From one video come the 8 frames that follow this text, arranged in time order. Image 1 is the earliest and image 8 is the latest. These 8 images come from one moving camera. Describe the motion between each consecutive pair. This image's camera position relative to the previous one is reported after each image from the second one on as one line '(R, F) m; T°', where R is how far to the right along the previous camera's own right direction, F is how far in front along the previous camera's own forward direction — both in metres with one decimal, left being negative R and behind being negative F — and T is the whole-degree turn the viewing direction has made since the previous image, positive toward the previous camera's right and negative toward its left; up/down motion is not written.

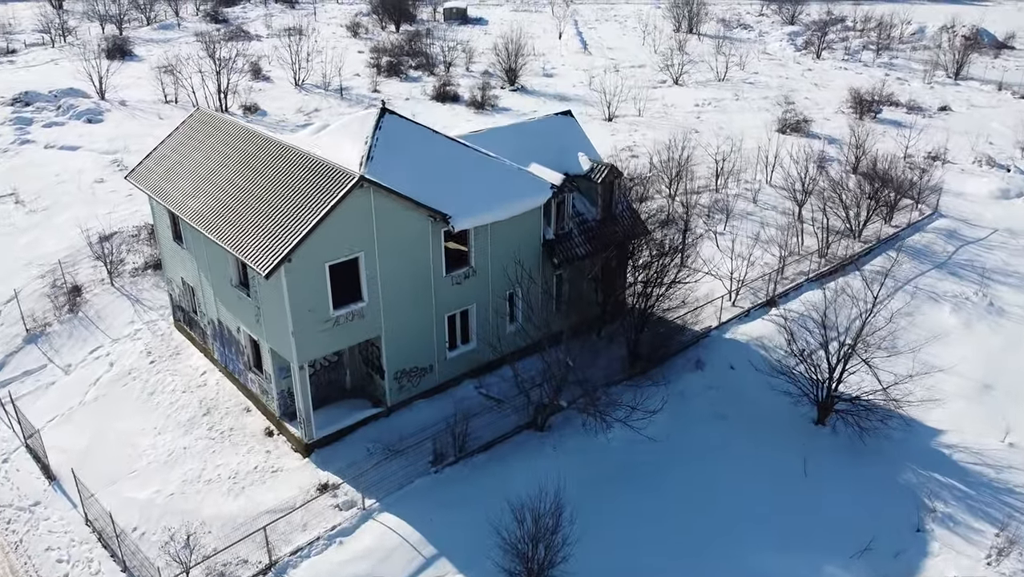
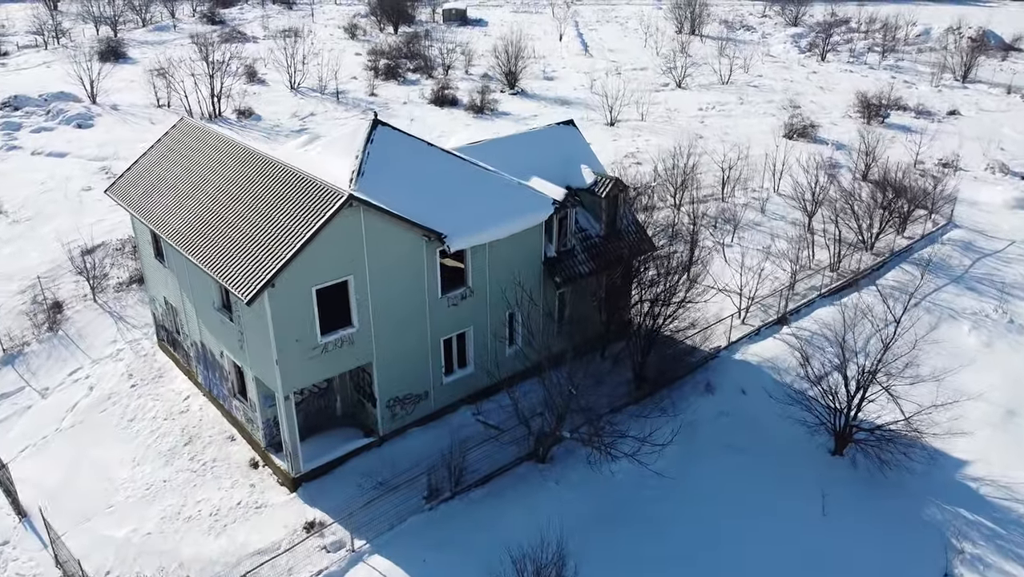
(0.0, +0.9) m; 0°
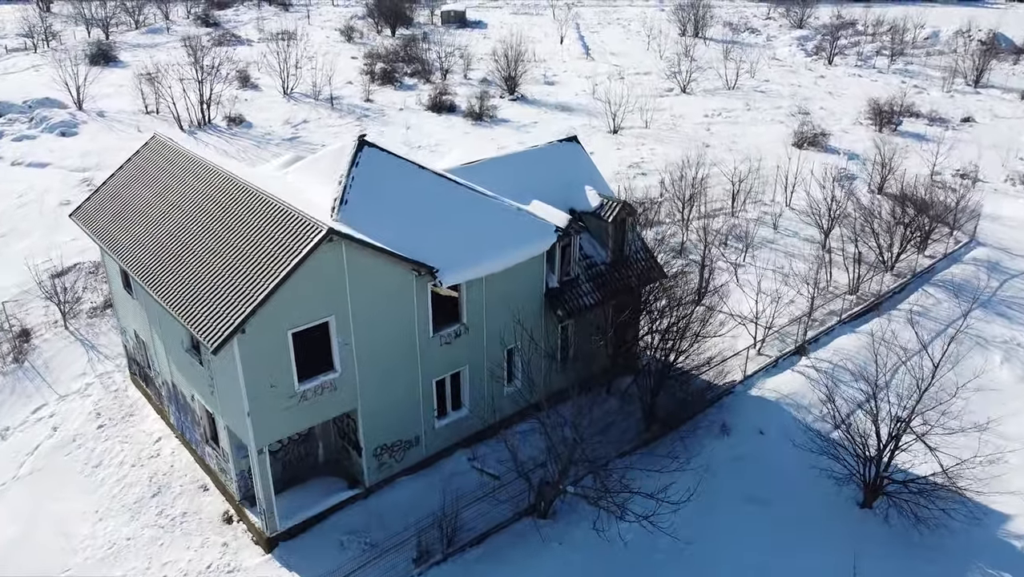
(0.0, +1.4) m; 0°
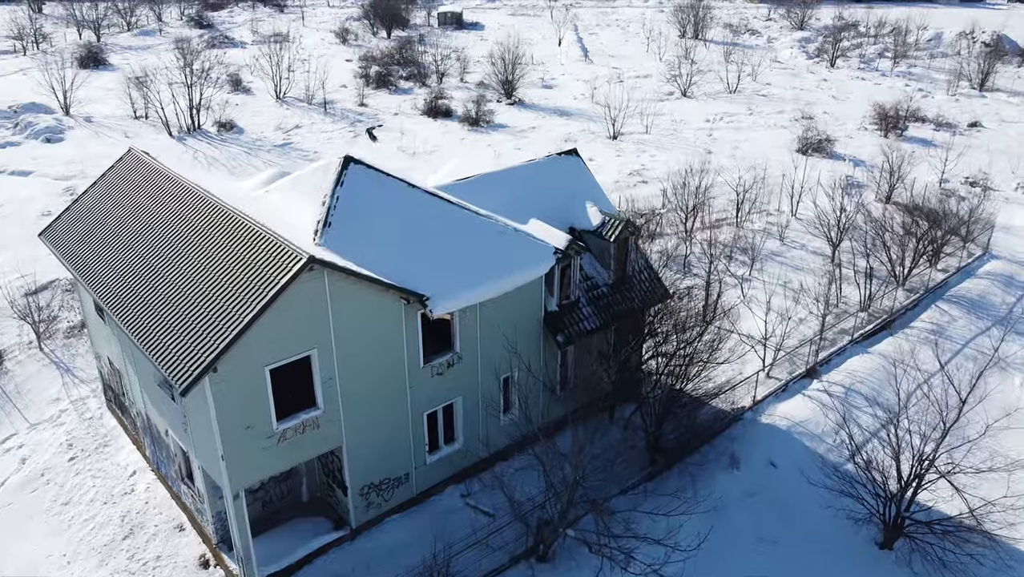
(0.0, +1.0) m; 0°
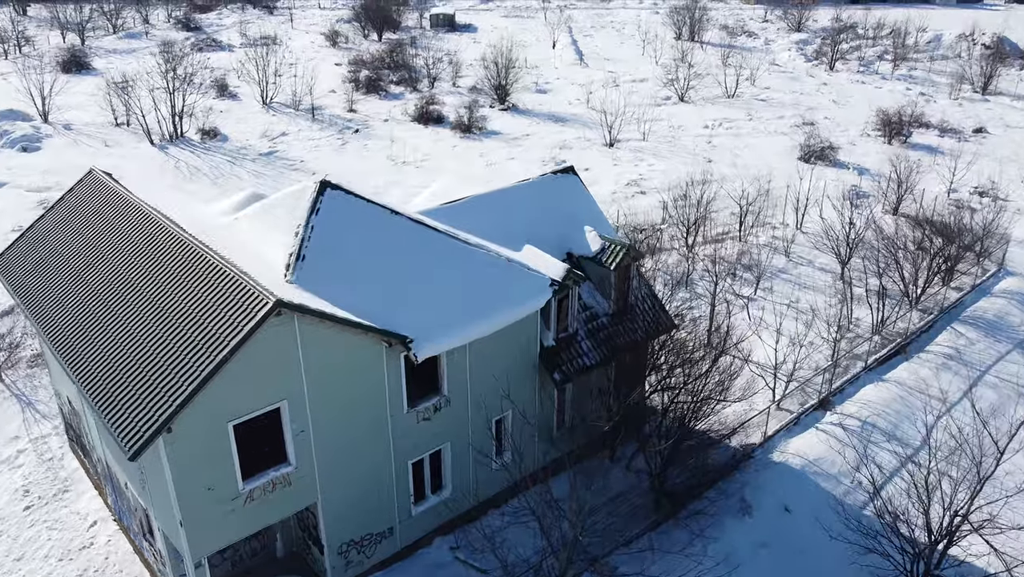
(0.0, +1.2) m; 0°
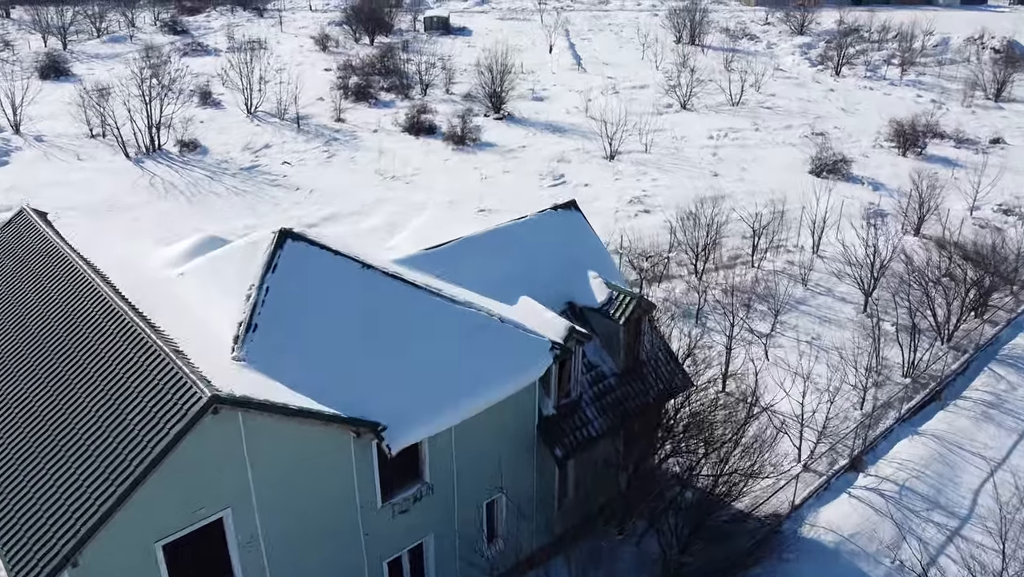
(0.0, +1.9) m; 0°
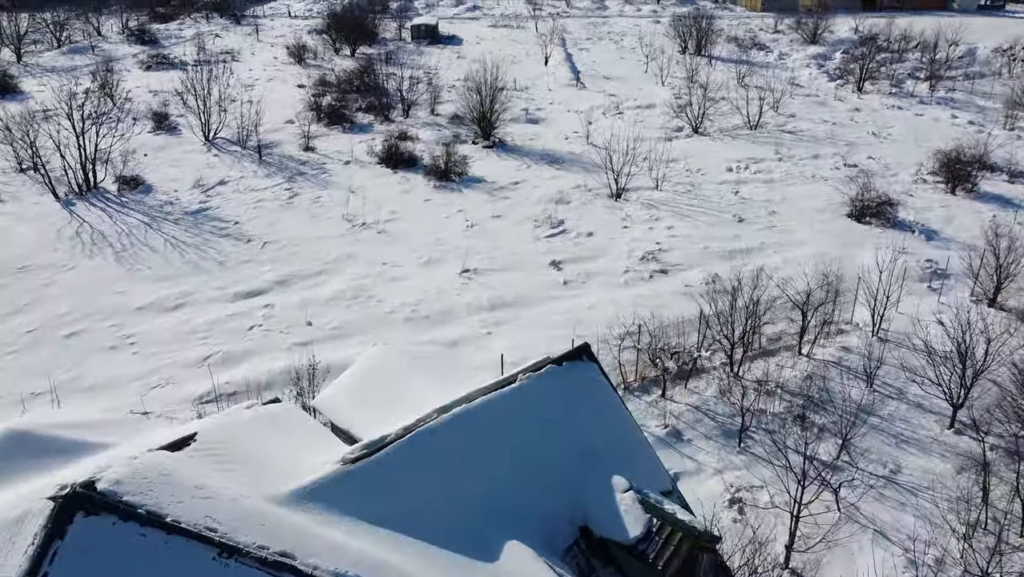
(+0.2, +4.9) m; 0°
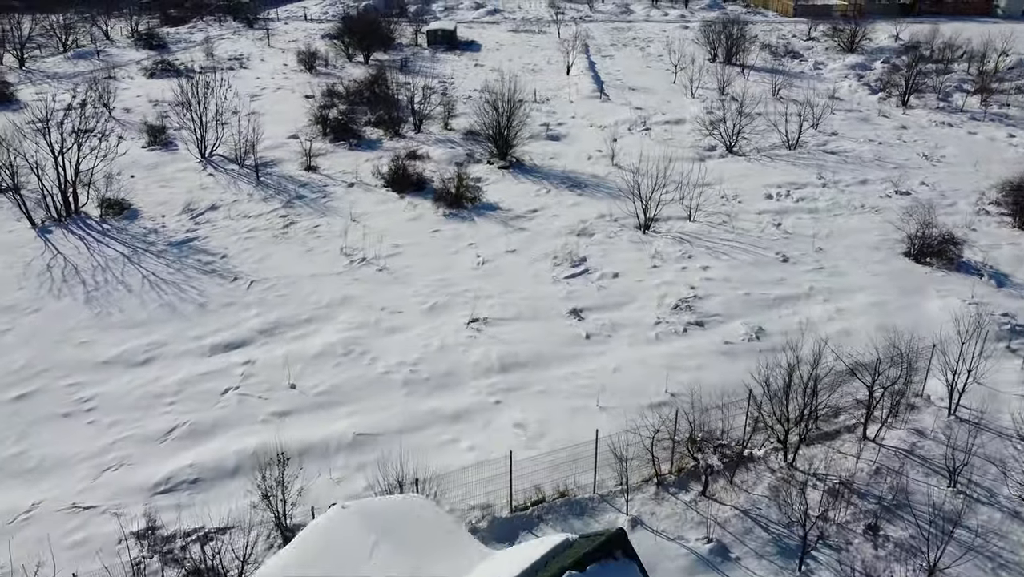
(+0.1, +2.9) m; -1°
